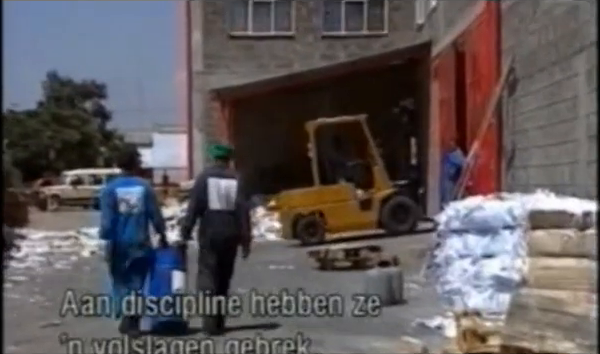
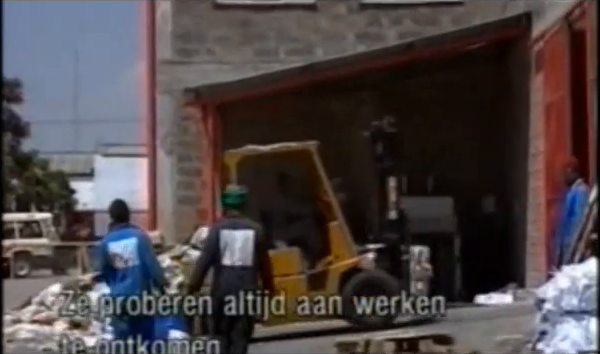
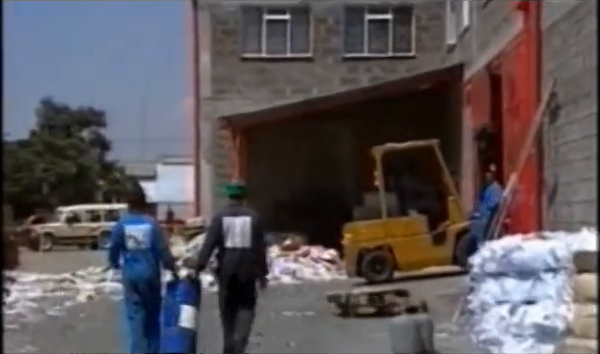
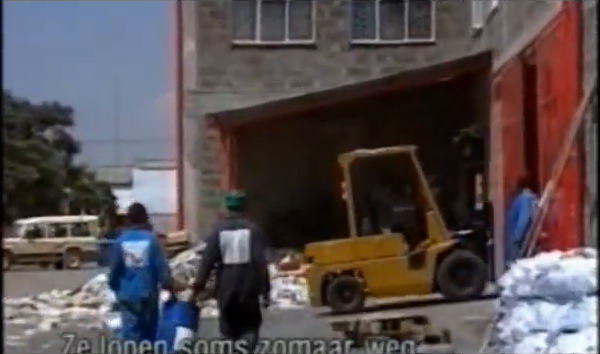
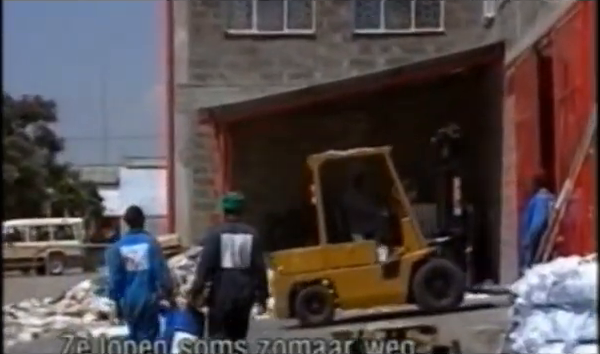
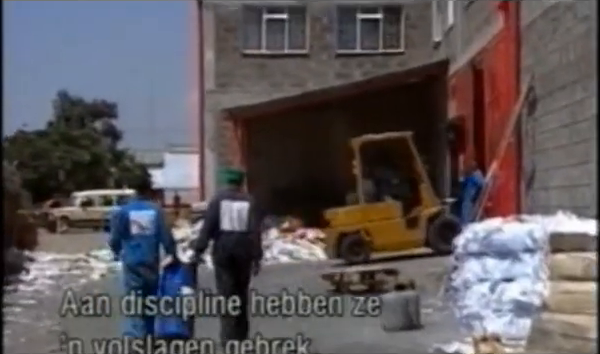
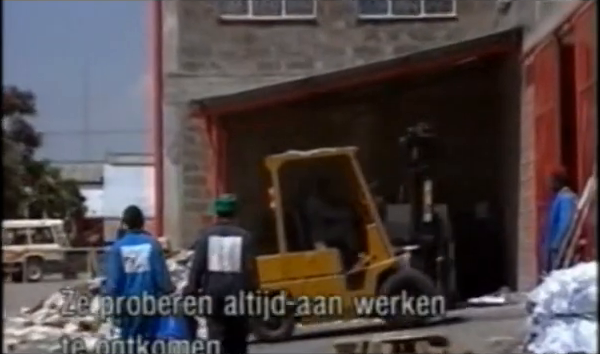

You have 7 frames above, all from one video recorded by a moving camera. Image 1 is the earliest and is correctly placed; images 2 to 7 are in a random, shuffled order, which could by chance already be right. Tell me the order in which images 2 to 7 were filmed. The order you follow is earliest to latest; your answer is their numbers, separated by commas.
6, 3, 4, 5, 7, 2
